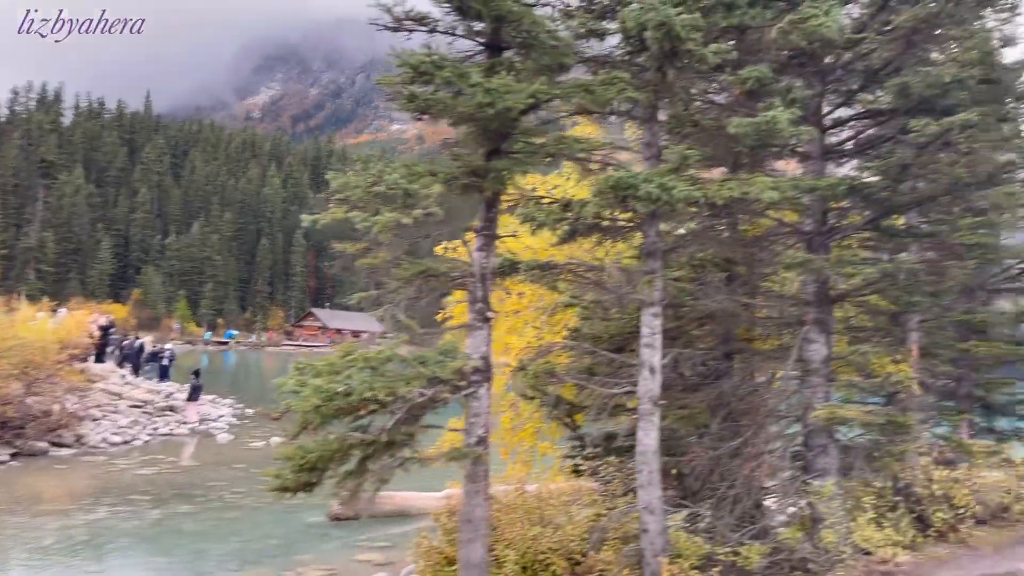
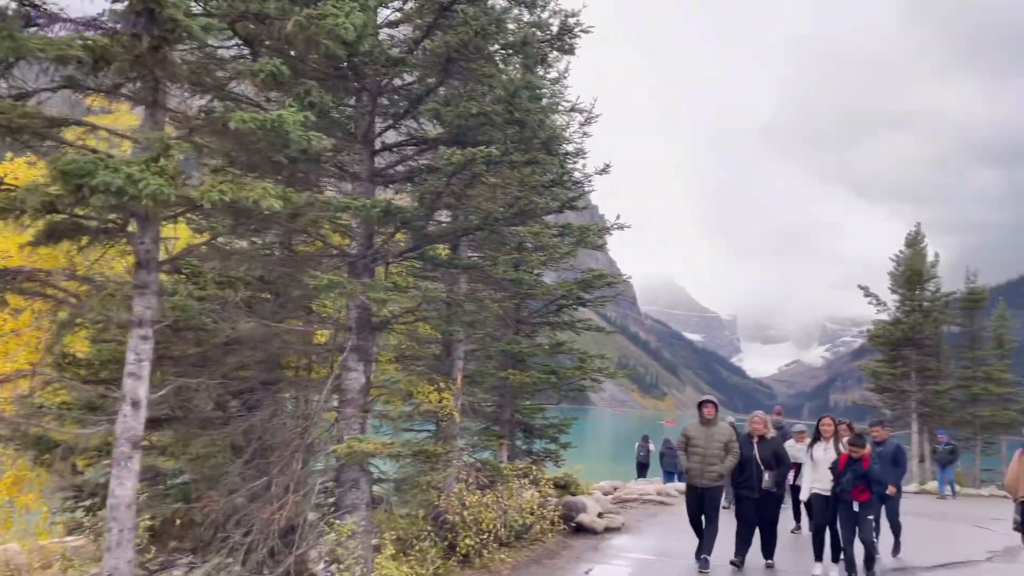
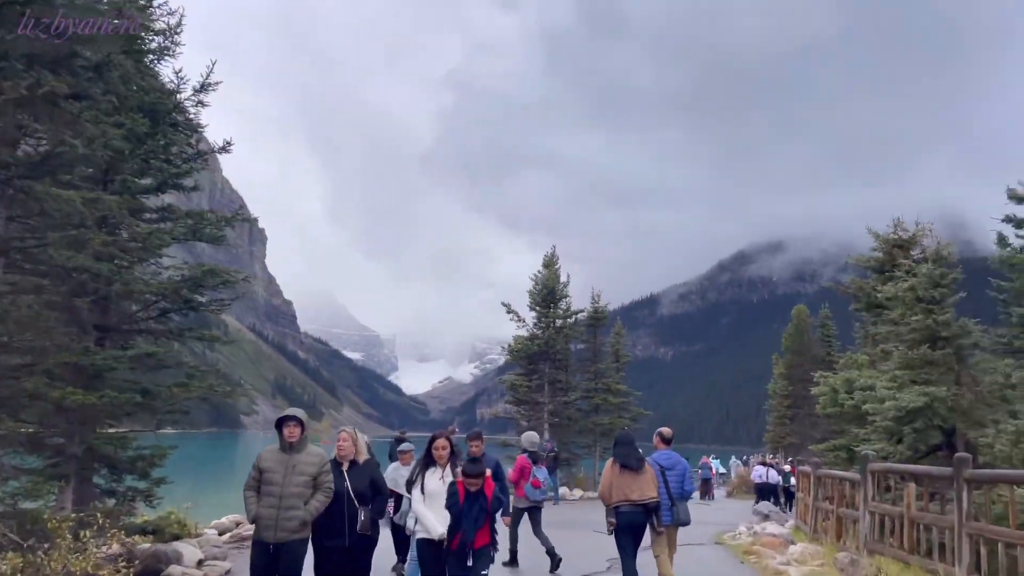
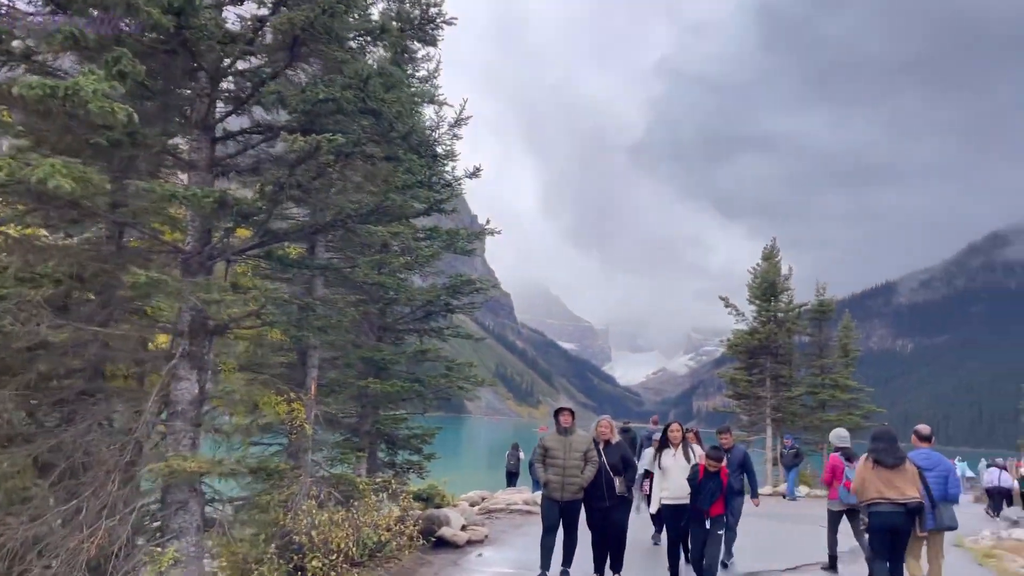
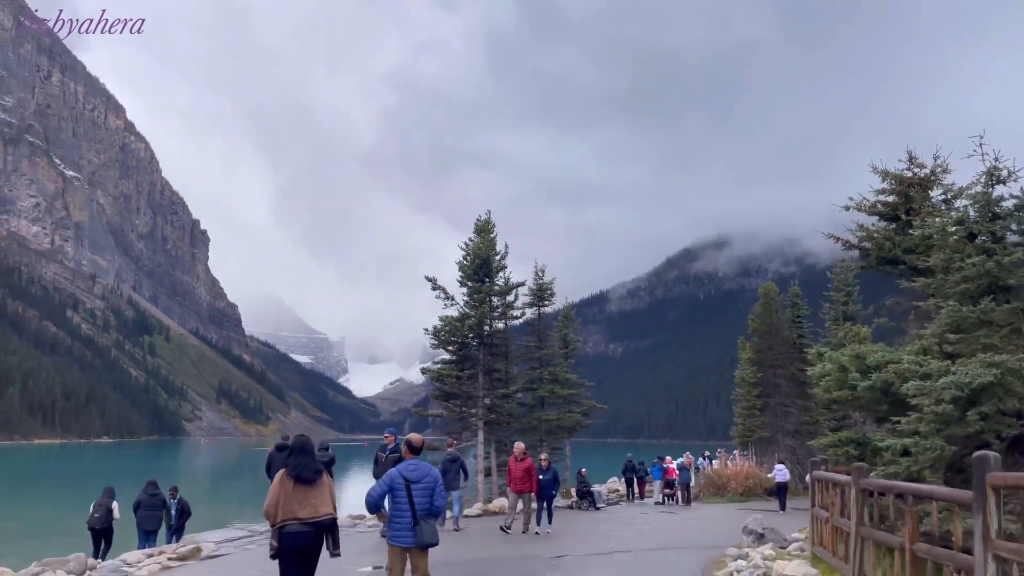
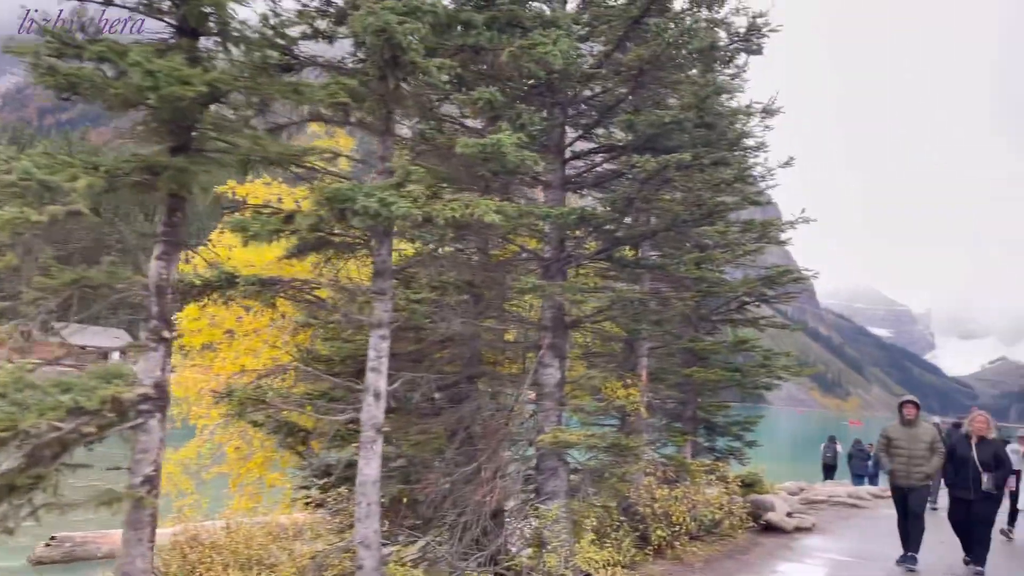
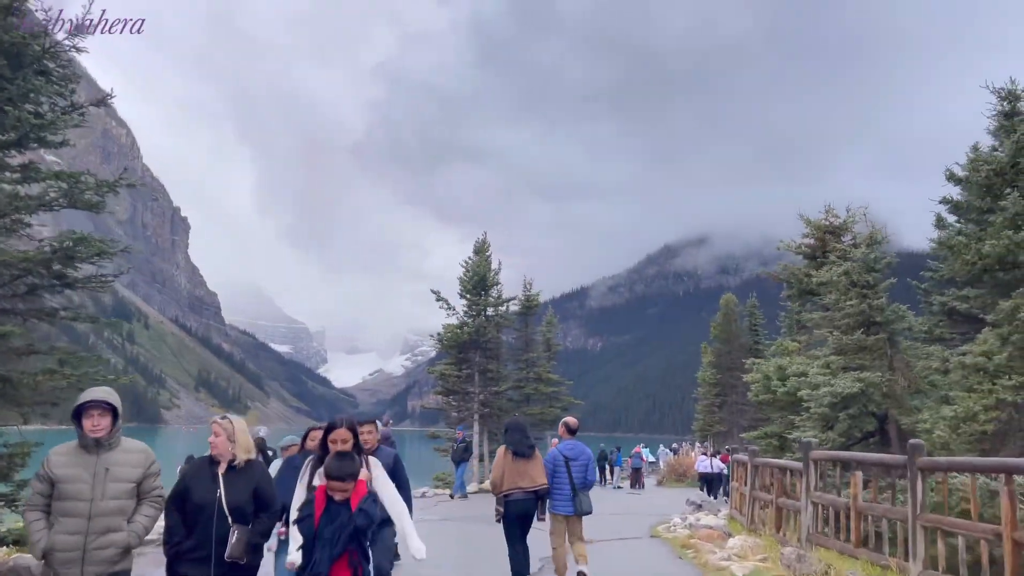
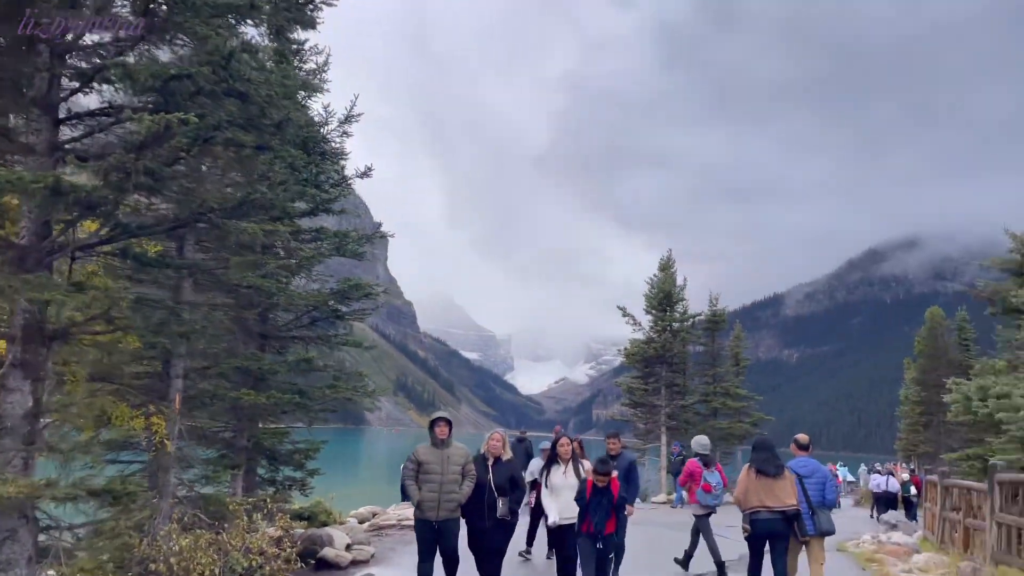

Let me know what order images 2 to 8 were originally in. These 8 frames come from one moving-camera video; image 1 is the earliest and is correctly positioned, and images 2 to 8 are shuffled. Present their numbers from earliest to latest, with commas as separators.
6, 2, 4, 8, 3, 7, 5
